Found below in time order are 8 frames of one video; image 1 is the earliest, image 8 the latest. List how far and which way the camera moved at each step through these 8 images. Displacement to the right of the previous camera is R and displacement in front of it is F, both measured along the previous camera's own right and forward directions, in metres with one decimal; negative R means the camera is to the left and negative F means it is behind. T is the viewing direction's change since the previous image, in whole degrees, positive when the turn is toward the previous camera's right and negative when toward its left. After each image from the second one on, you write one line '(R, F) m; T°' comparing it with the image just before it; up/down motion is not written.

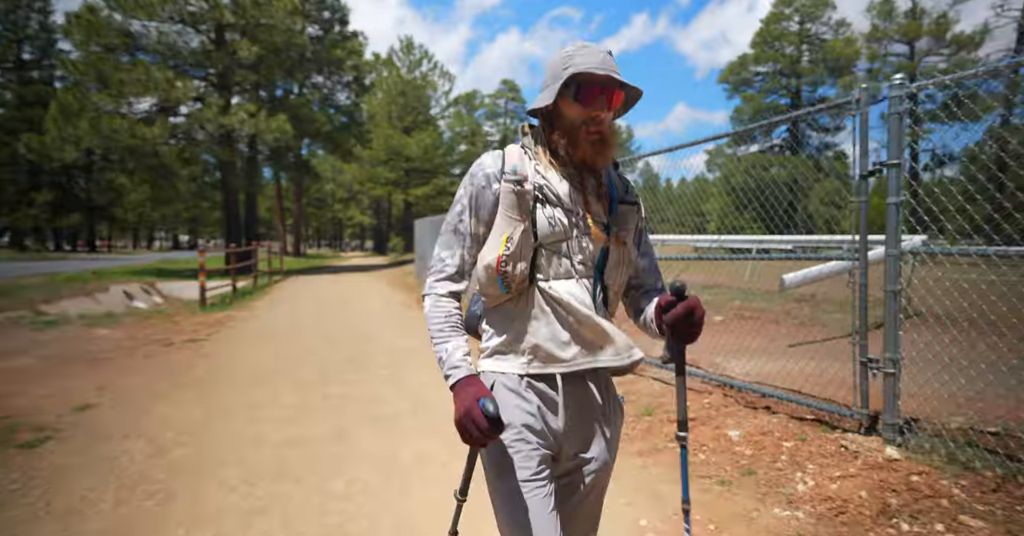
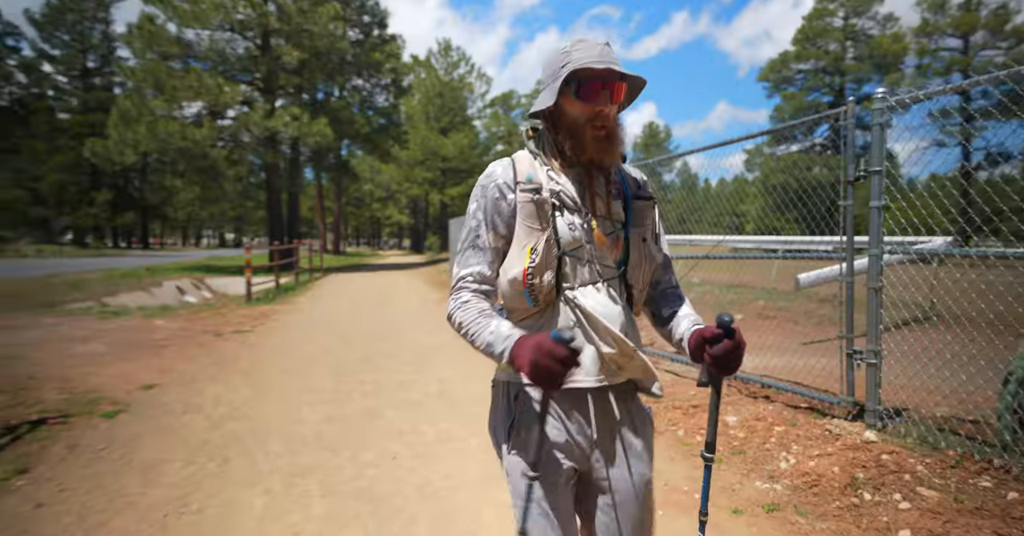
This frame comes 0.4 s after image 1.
(+0.2, -0.4) m; -4°
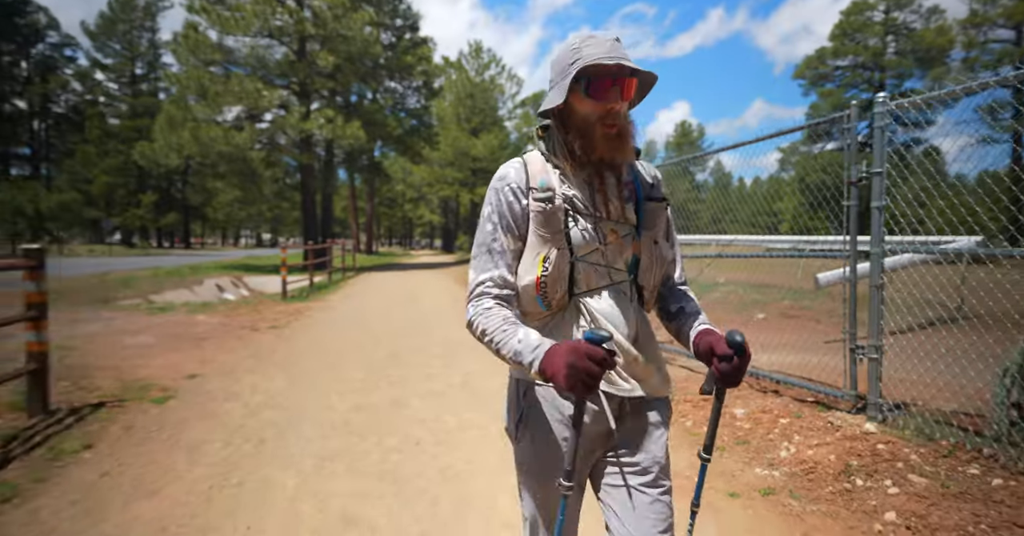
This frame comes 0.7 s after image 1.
(+0.1, -0.2) m; -3°
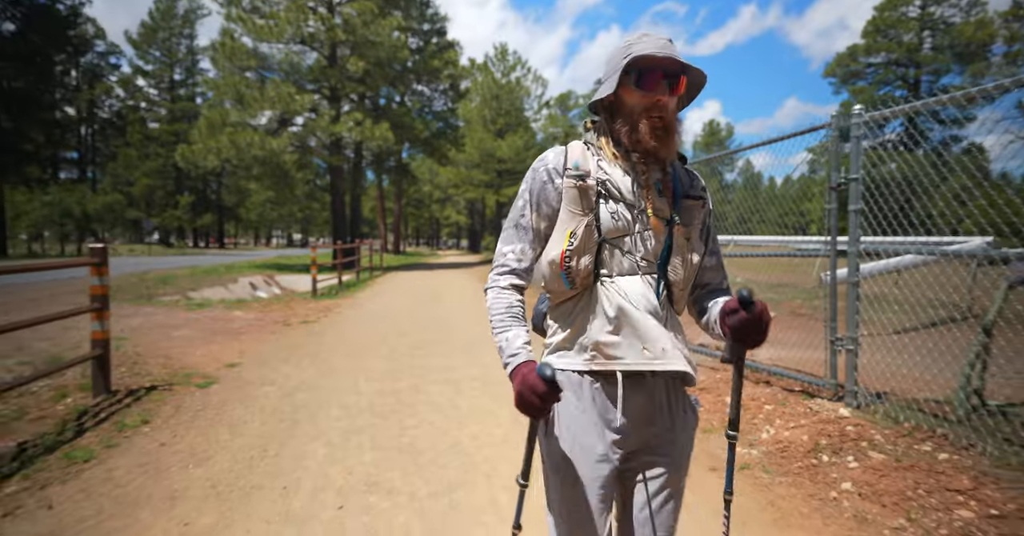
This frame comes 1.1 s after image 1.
(+0.2, -0.4) m; -3°
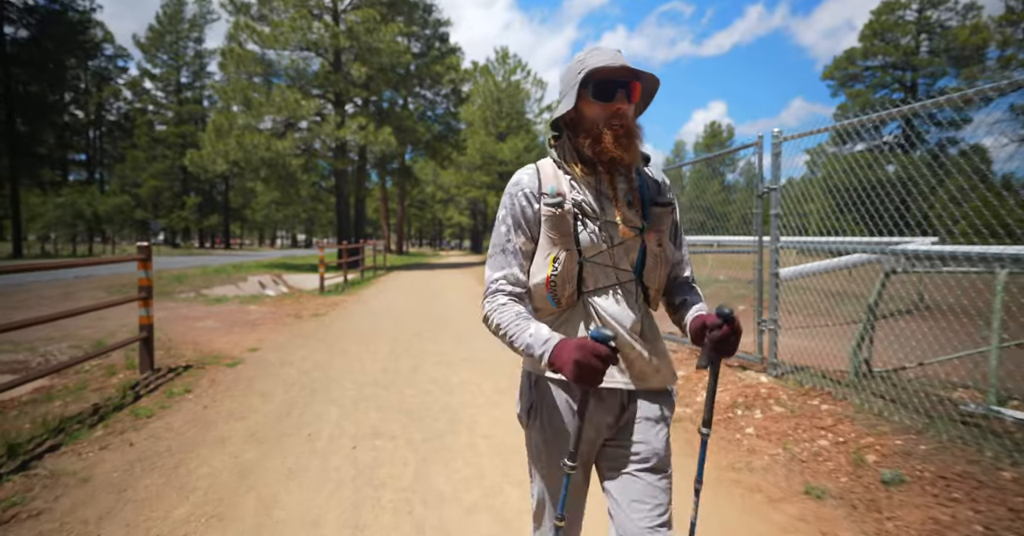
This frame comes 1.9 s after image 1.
(+0.2, -0.9) m; 0°
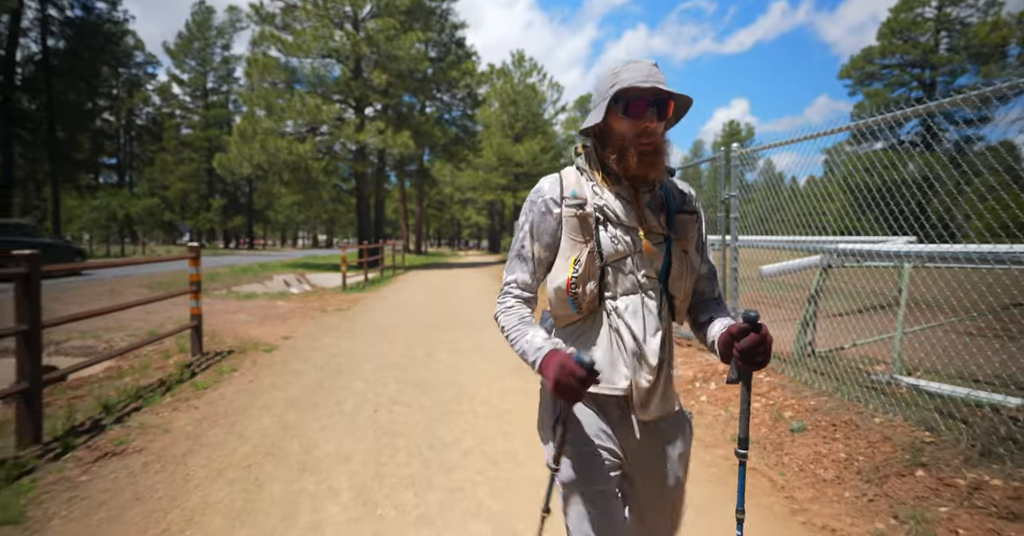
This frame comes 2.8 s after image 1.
(+0.2, -0.8) m; -2°
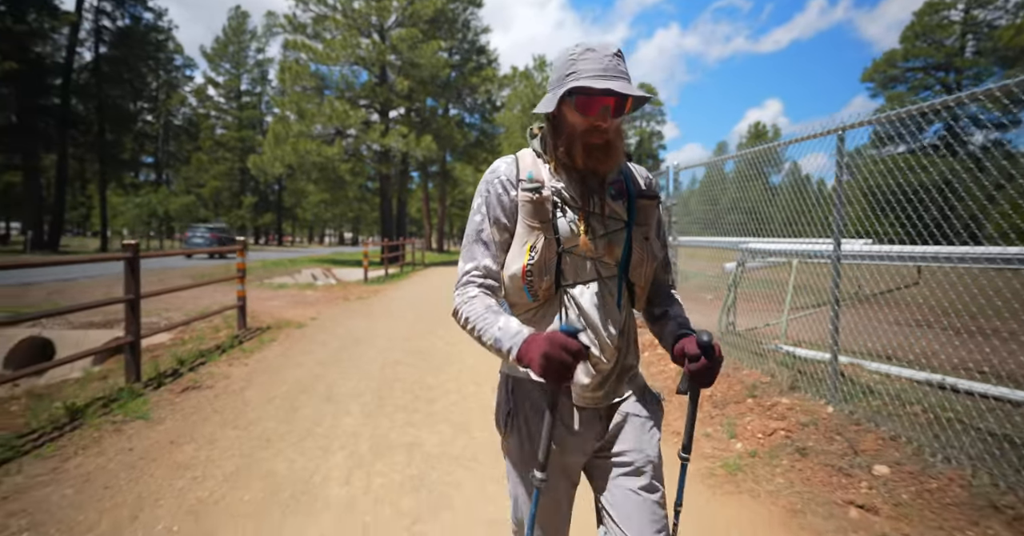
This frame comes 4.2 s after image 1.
(+0.5, -1.2) m; -2°
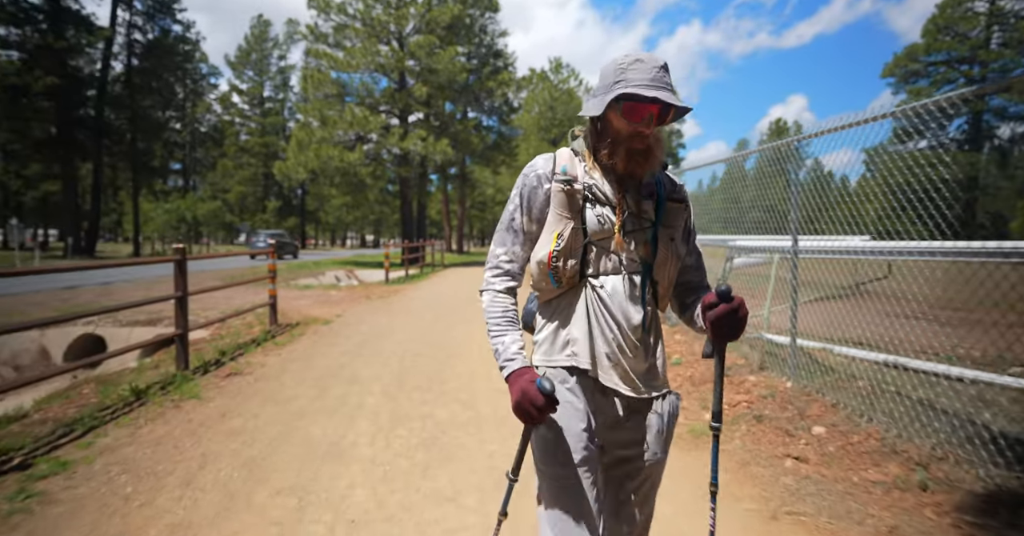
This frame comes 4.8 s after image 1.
(+0.2, -0.5) m; -2°
